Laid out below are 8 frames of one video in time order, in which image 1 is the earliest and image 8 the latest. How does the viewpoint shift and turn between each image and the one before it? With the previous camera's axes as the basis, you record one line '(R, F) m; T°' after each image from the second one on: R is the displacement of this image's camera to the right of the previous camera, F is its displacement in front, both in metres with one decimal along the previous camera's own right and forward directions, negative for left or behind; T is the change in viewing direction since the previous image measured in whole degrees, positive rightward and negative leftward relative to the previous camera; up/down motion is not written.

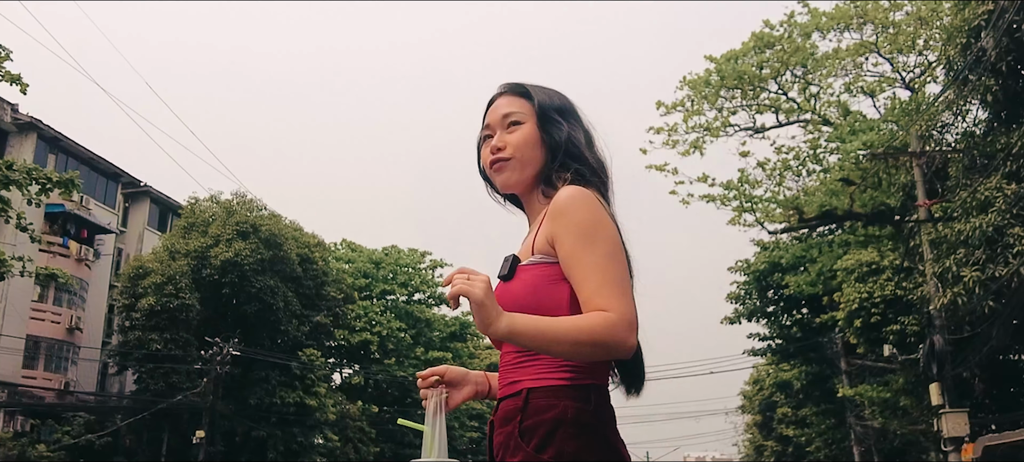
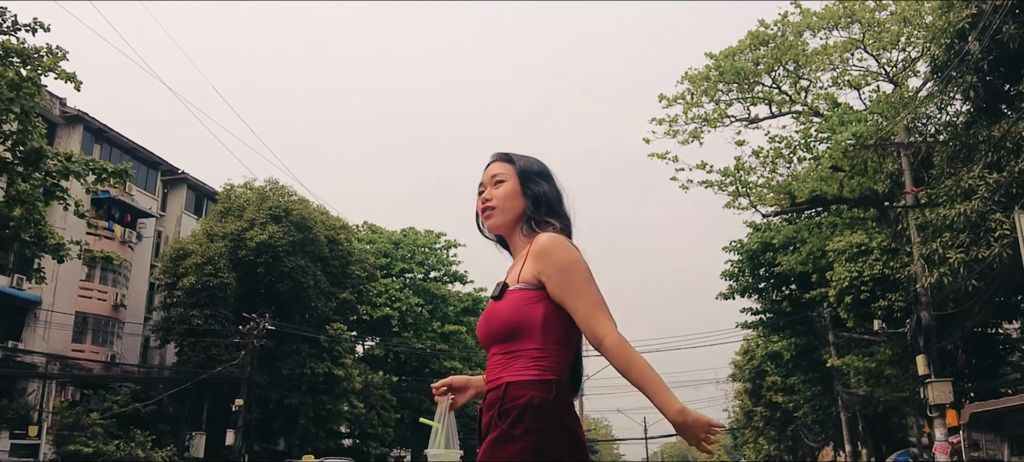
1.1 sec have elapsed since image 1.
(-0.4, -1.2) m; 0°
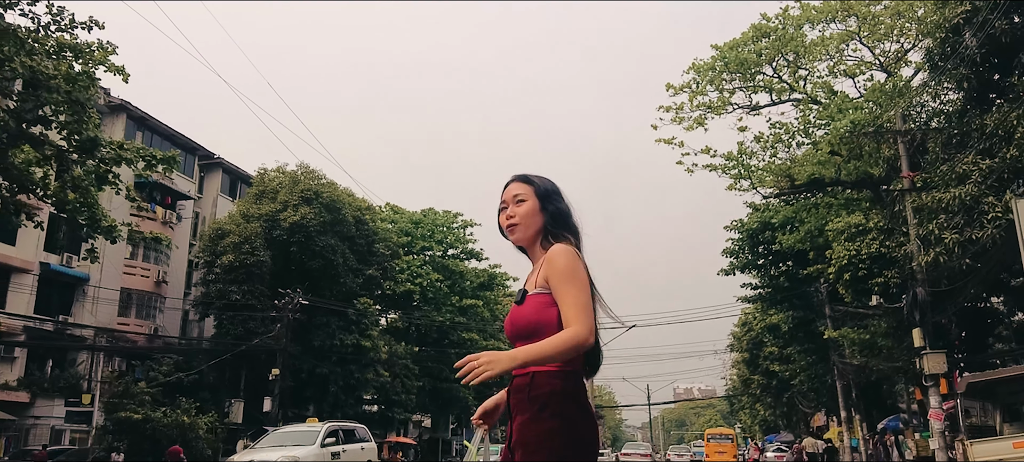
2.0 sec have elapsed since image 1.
(-0.4, -1.1) m; 0°
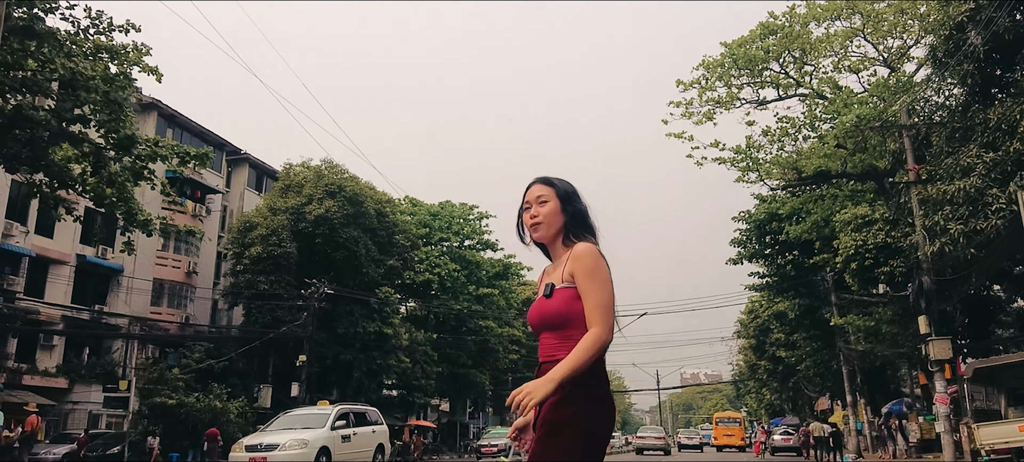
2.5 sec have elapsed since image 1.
(-0.3, -0.7) m; 0°
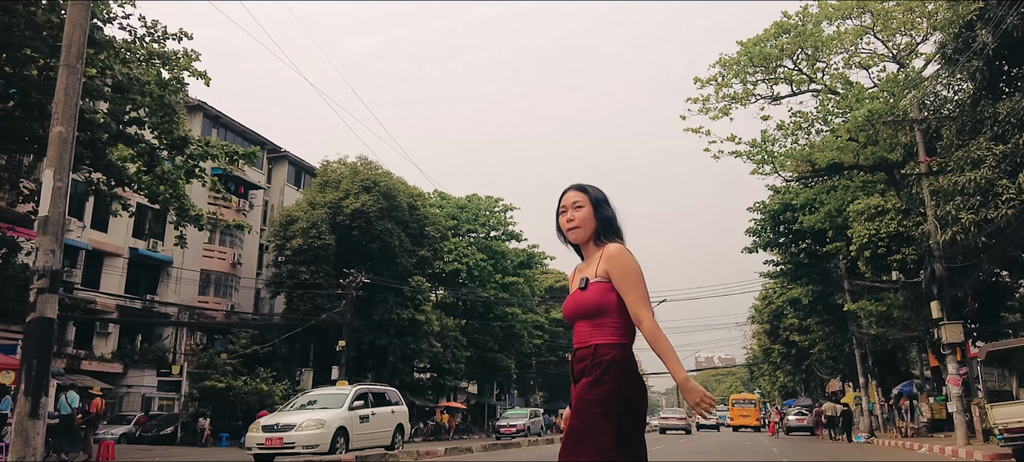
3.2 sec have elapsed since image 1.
(-0.3, -1.0) m; -1°
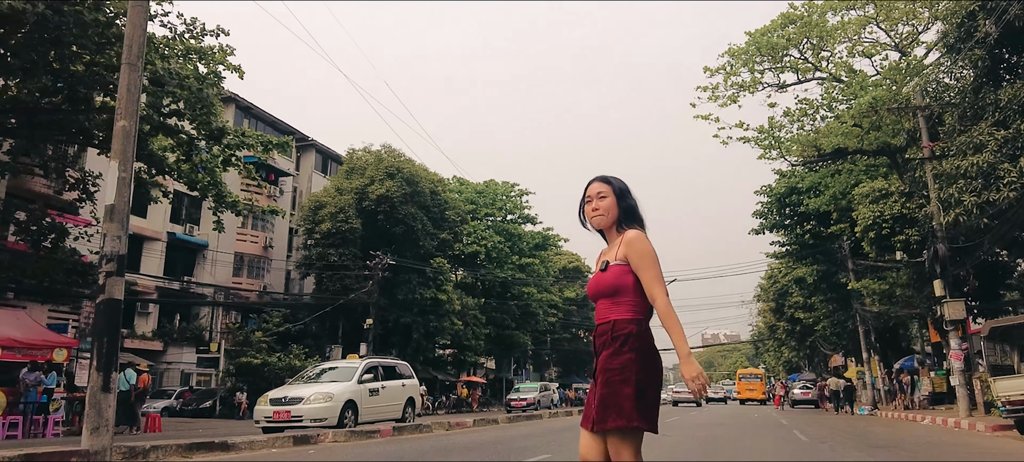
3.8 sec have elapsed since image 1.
(-0.2, -1.0) m; -1°
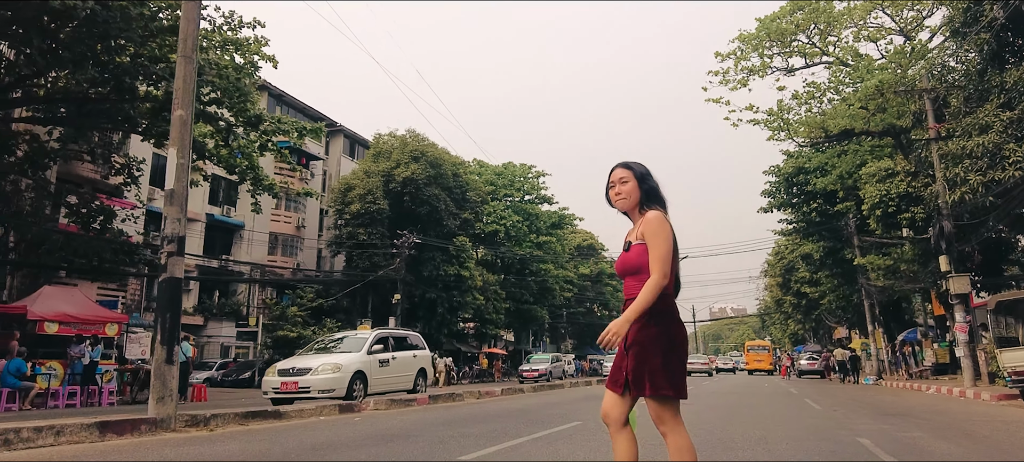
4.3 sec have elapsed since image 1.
(-0.2, -1.0) m; -1°
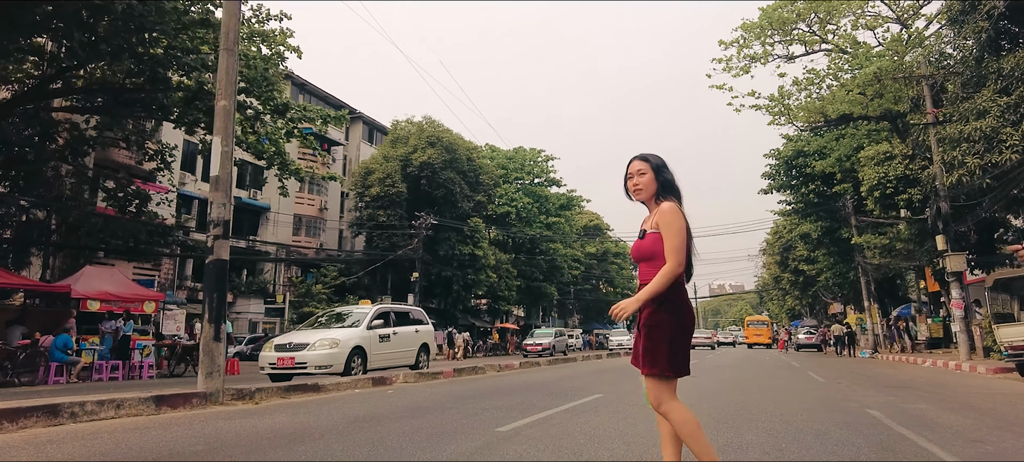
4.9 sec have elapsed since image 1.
(-0.2, -1.1) m; 0°
